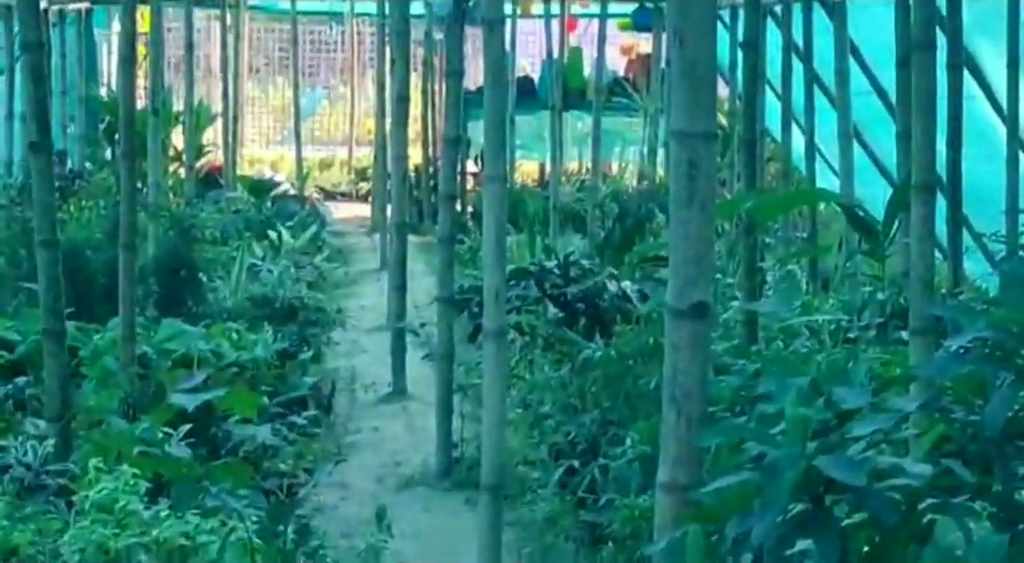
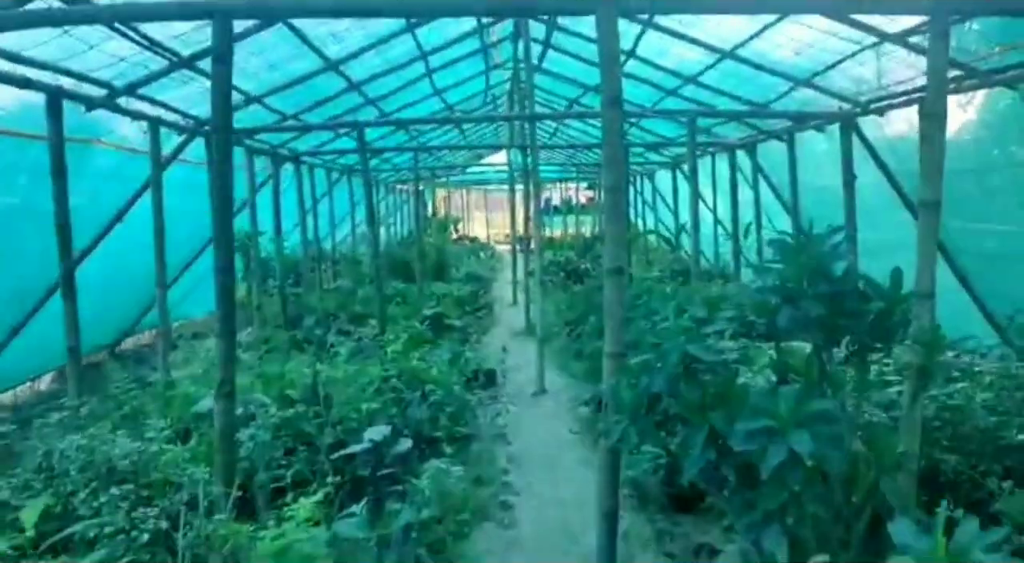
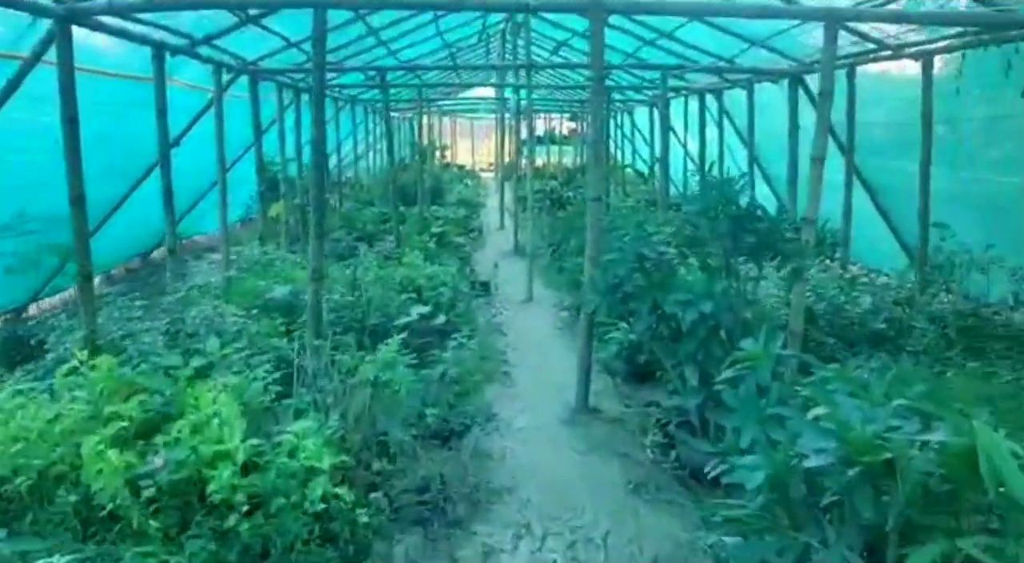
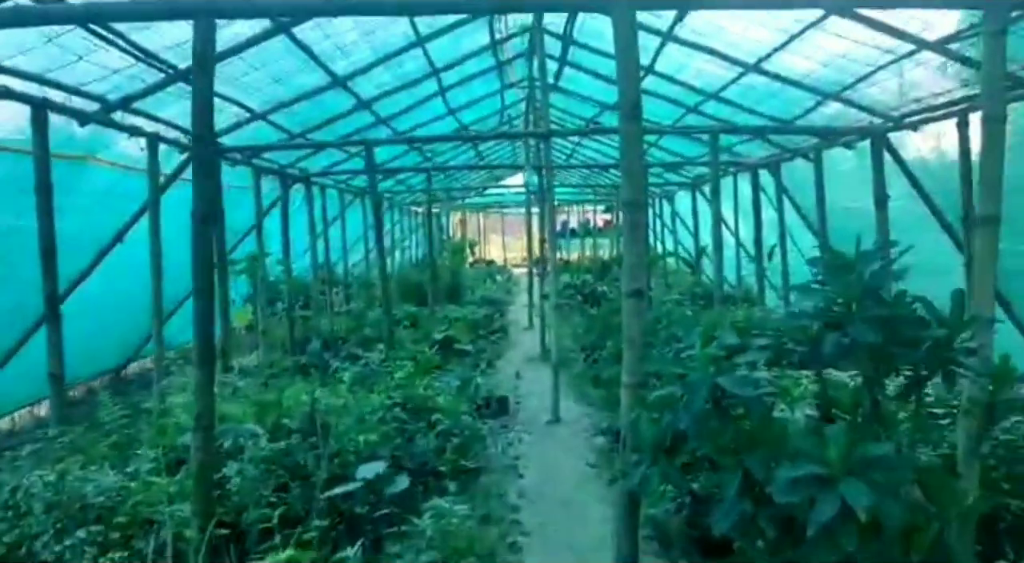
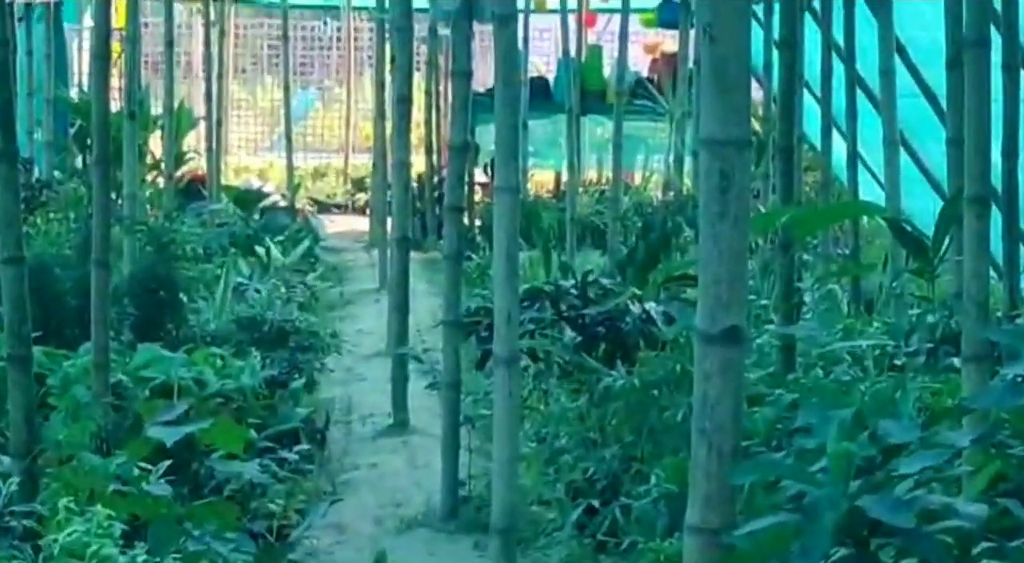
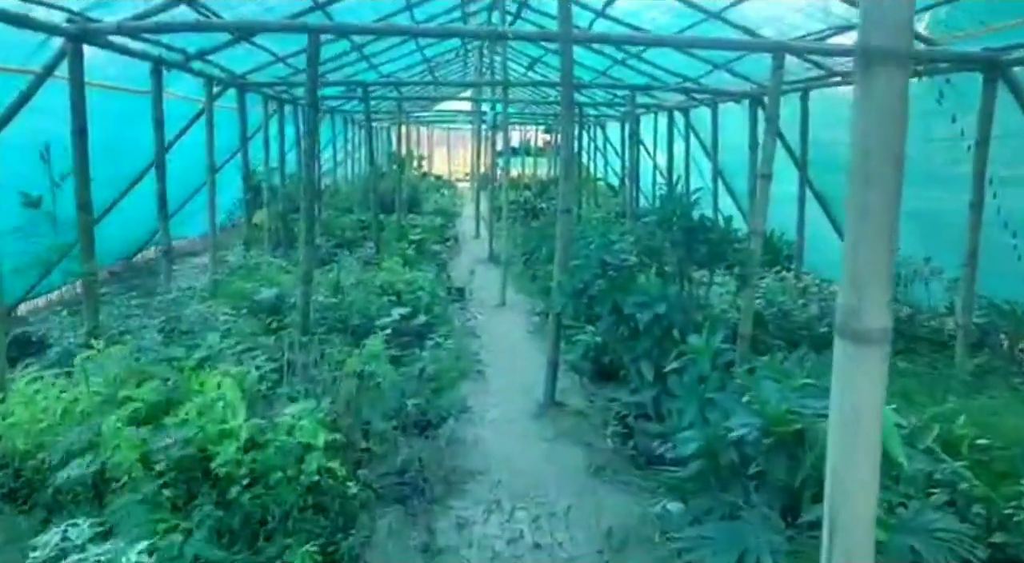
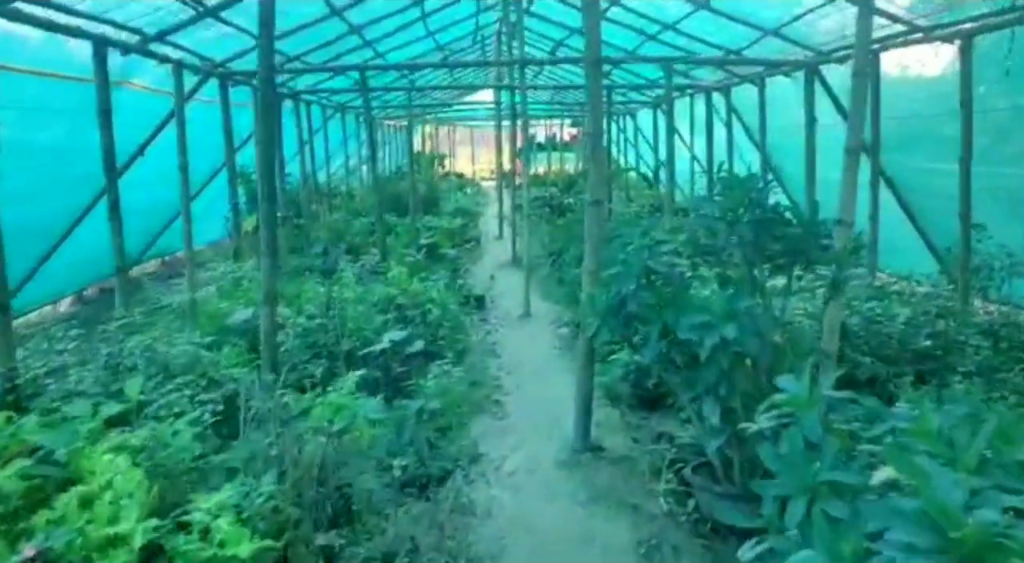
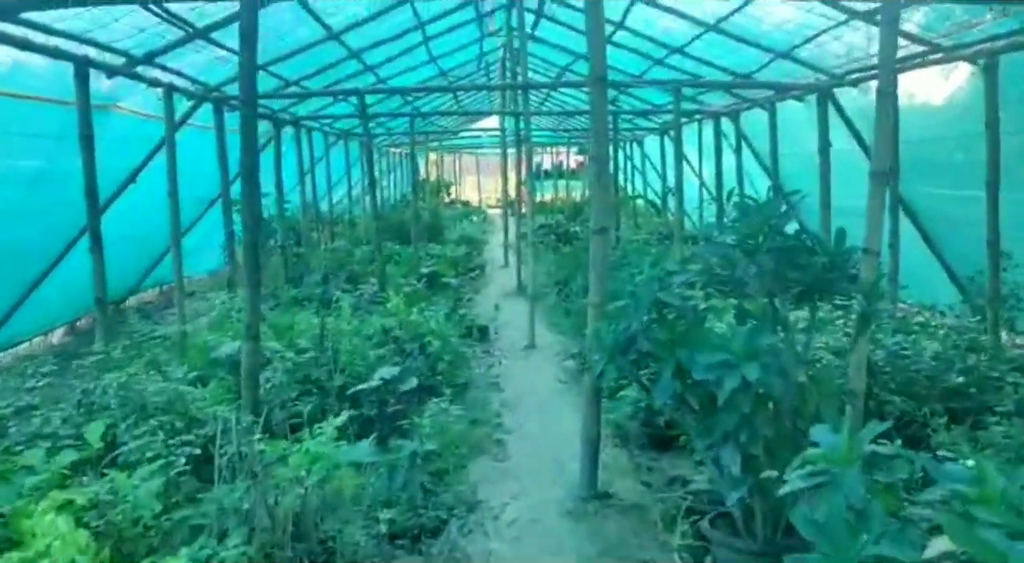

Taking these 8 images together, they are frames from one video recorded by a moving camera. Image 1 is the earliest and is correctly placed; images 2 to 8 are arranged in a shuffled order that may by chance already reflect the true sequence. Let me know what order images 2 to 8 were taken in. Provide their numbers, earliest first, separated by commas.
5, 6, 3, 7, 8, 2, 4
